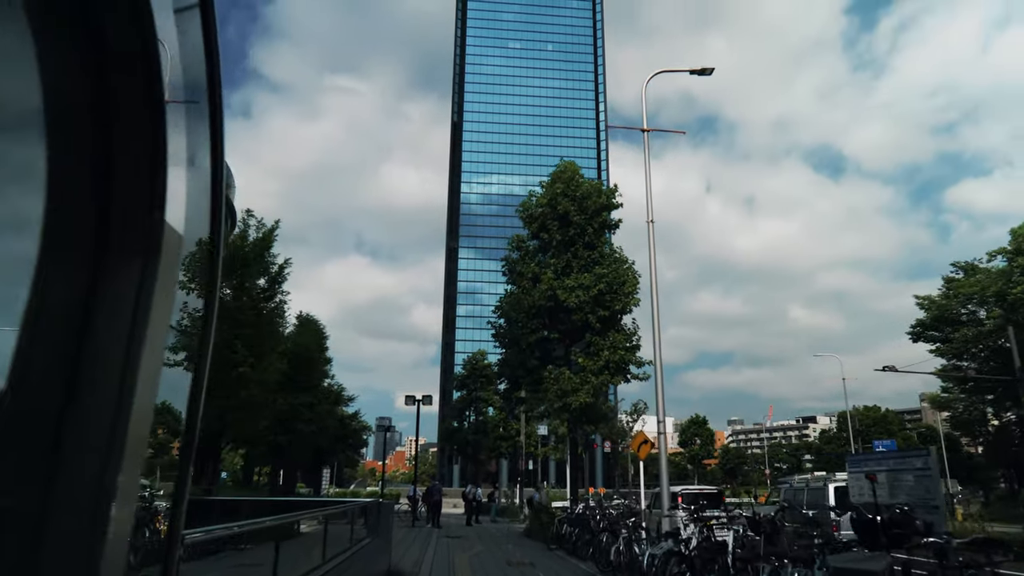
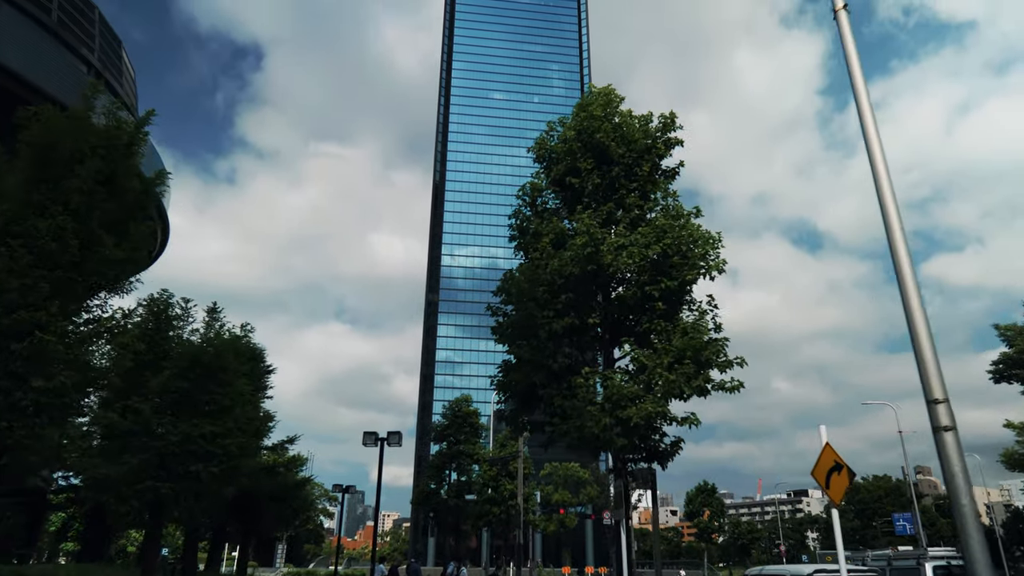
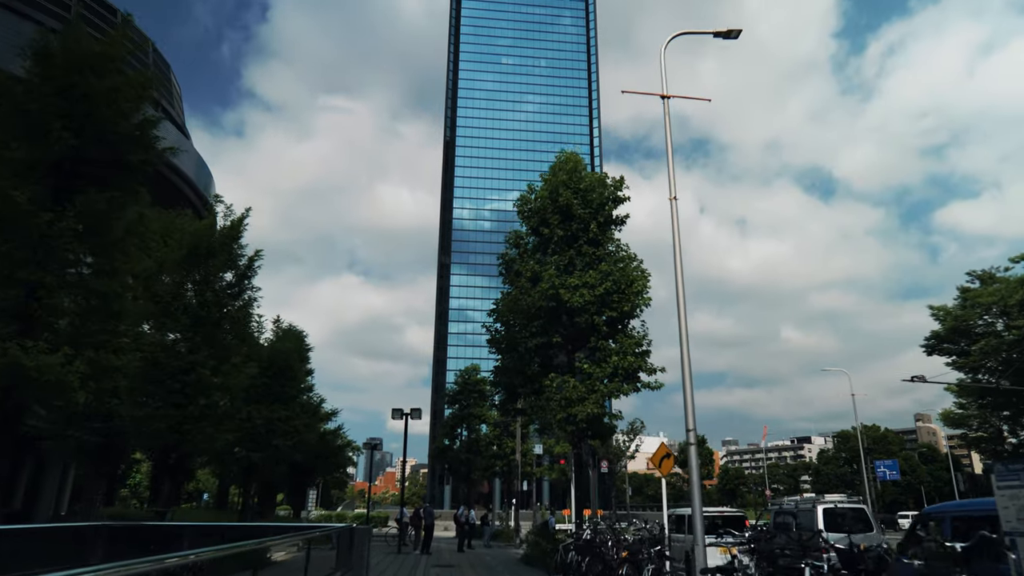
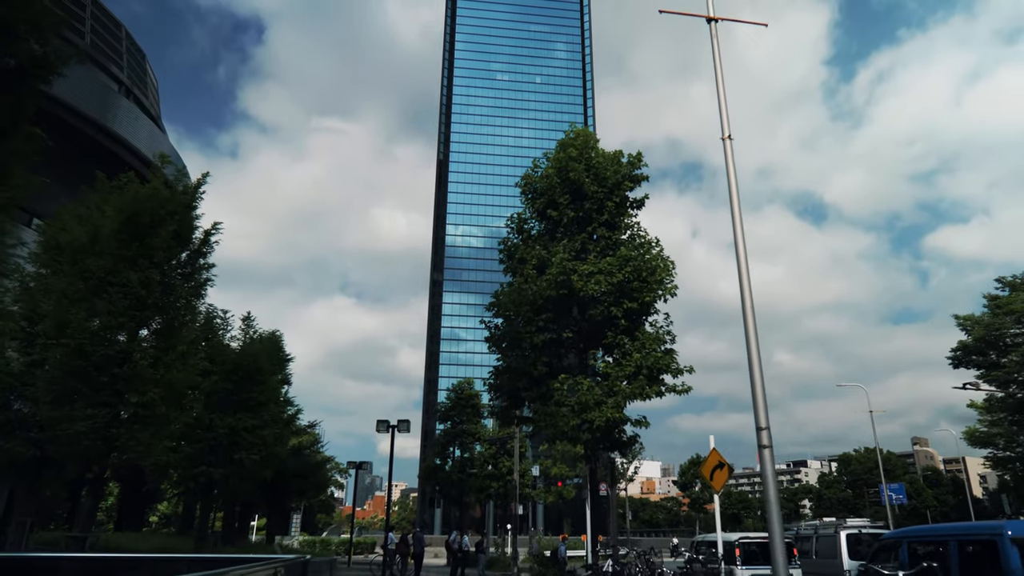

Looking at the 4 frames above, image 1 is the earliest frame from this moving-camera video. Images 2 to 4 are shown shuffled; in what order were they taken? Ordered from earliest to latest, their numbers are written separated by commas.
3, 4, 2
